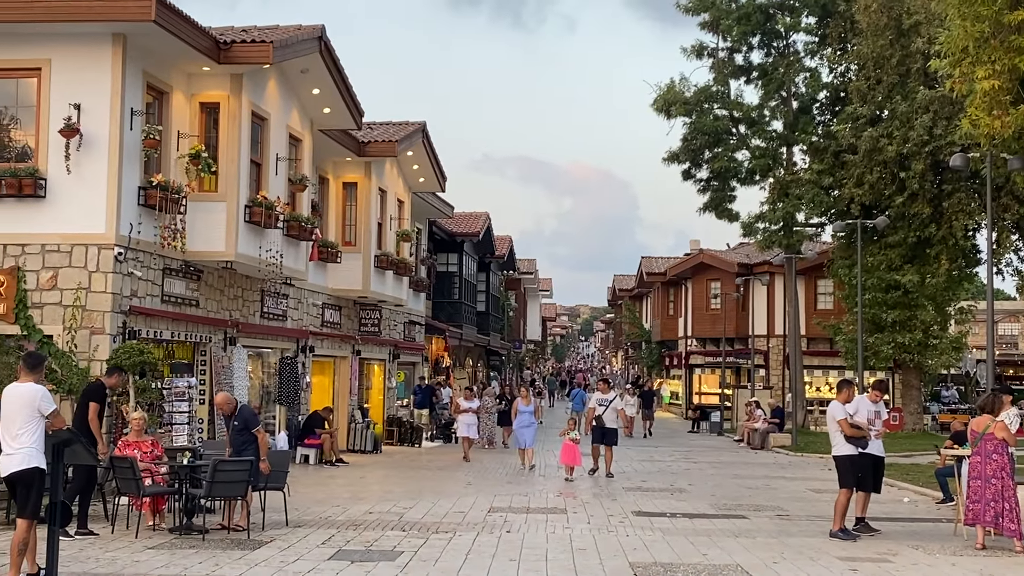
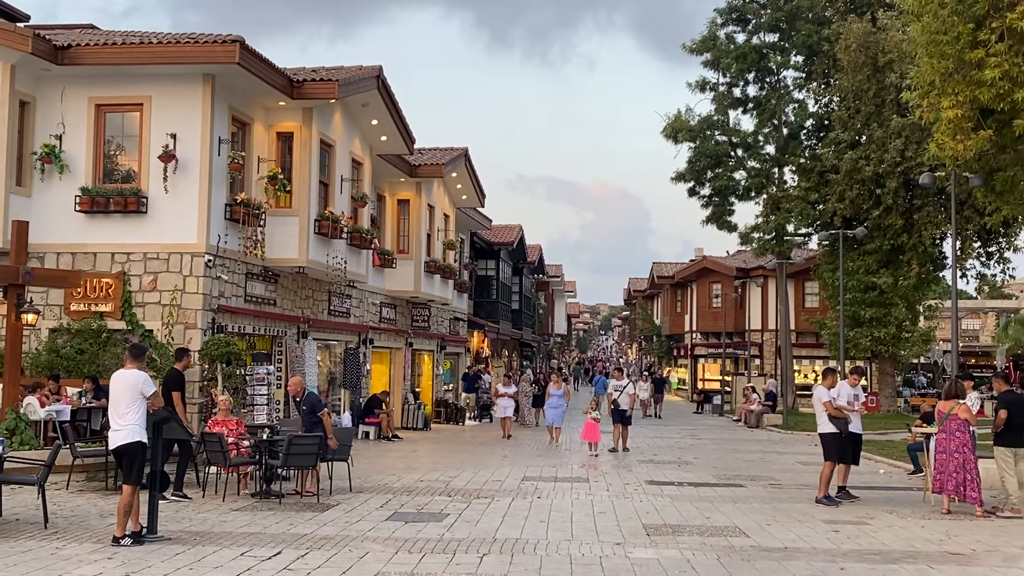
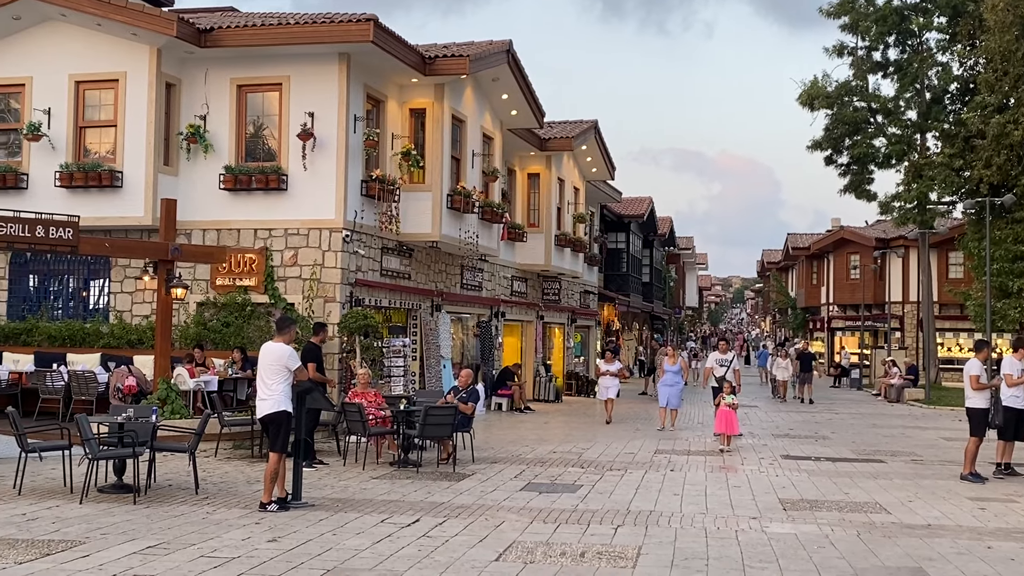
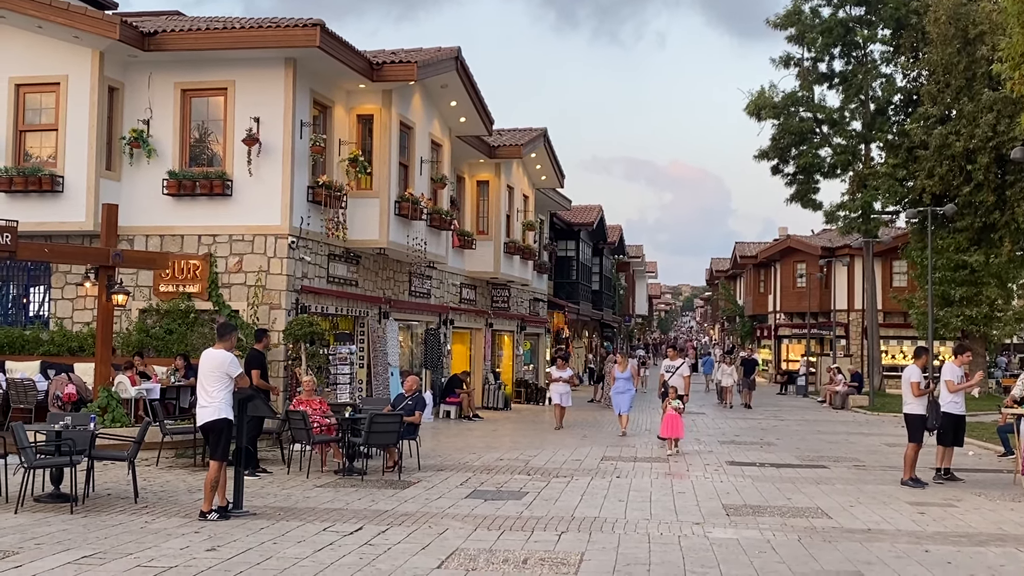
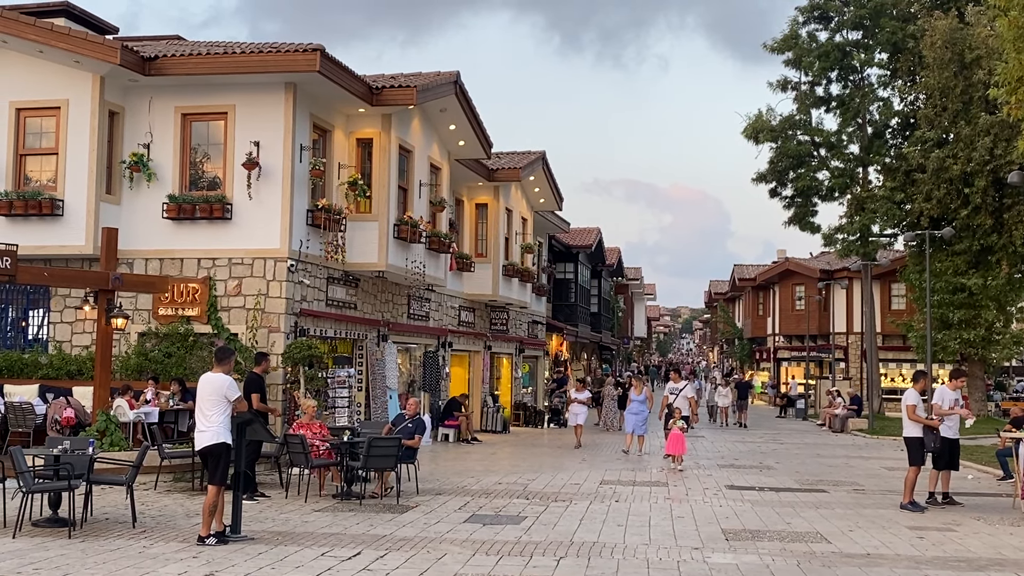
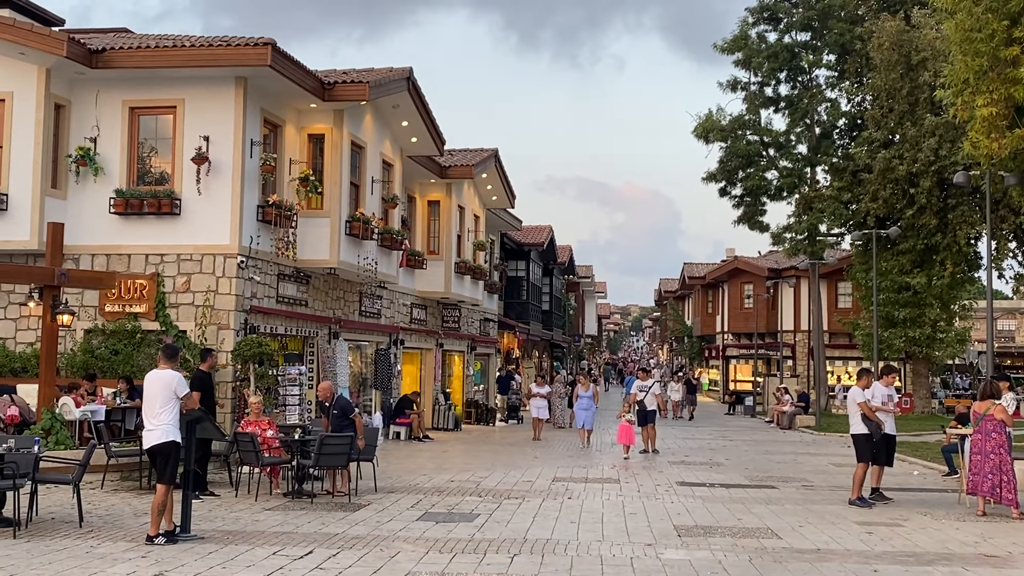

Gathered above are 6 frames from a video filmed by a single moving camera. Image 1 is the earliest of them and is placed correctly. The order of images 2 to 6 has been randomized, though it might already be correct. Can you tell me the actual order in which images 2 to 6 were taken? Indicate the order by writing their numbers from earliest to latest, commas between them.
2, 6, 5, 4, 3
